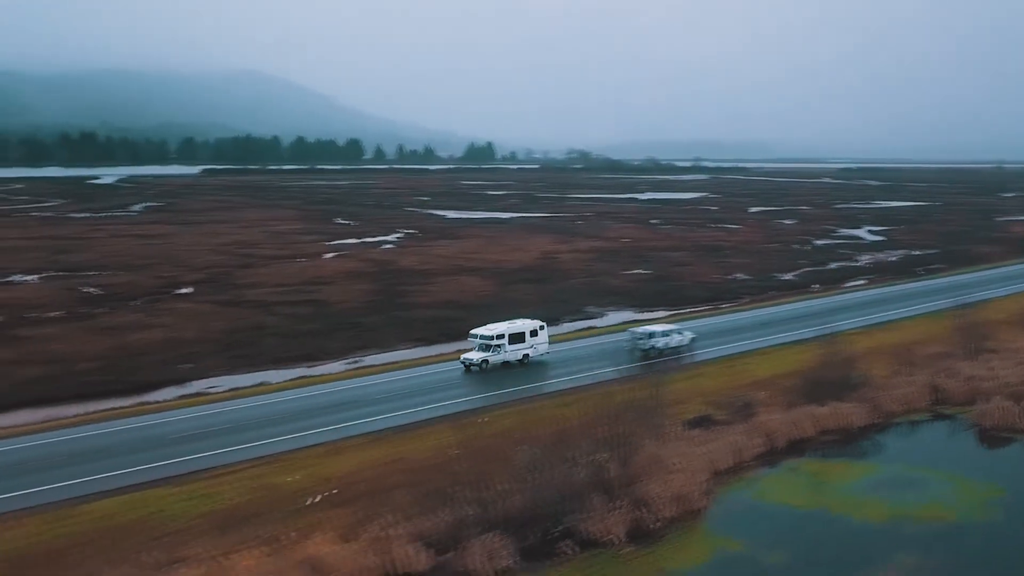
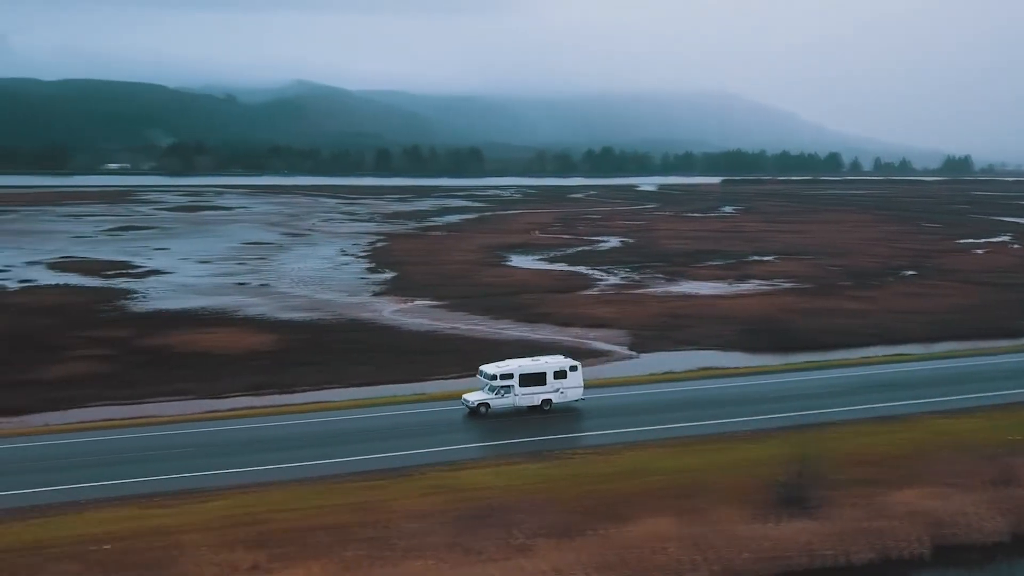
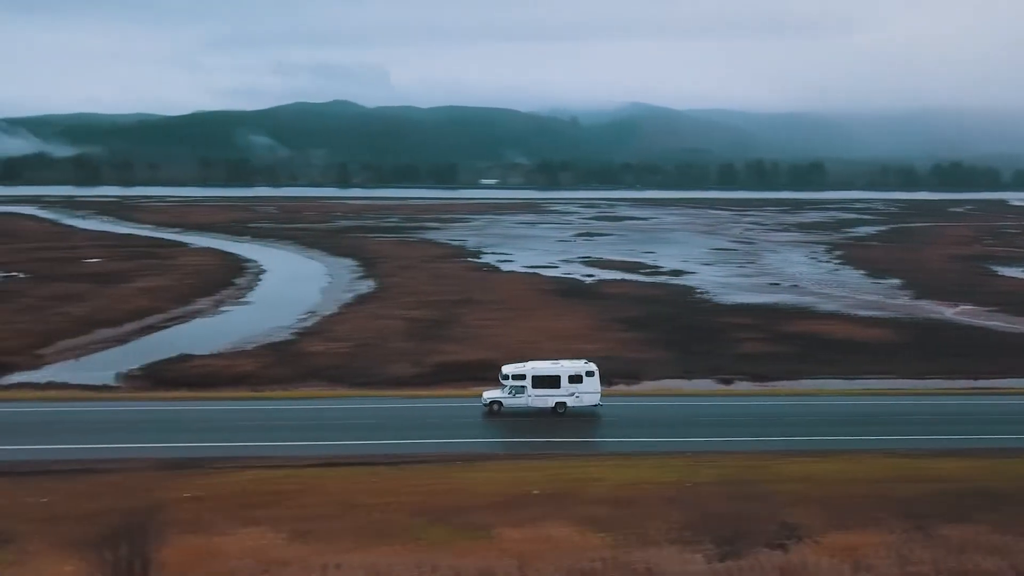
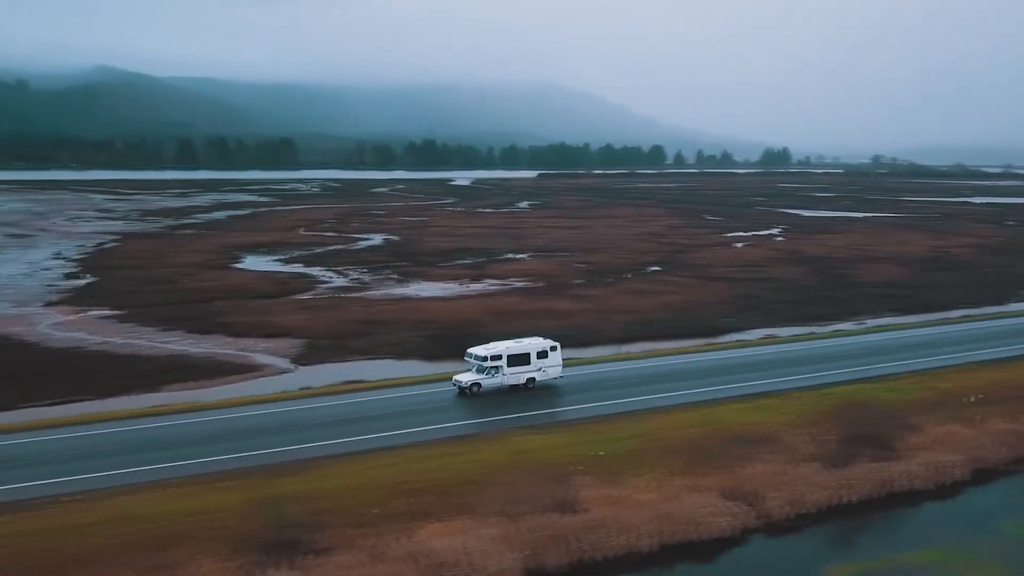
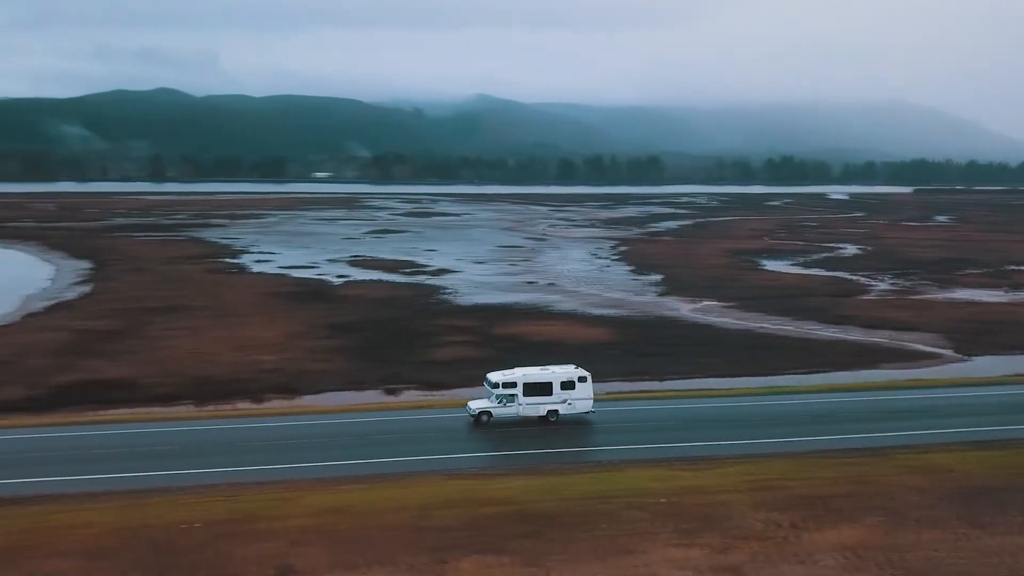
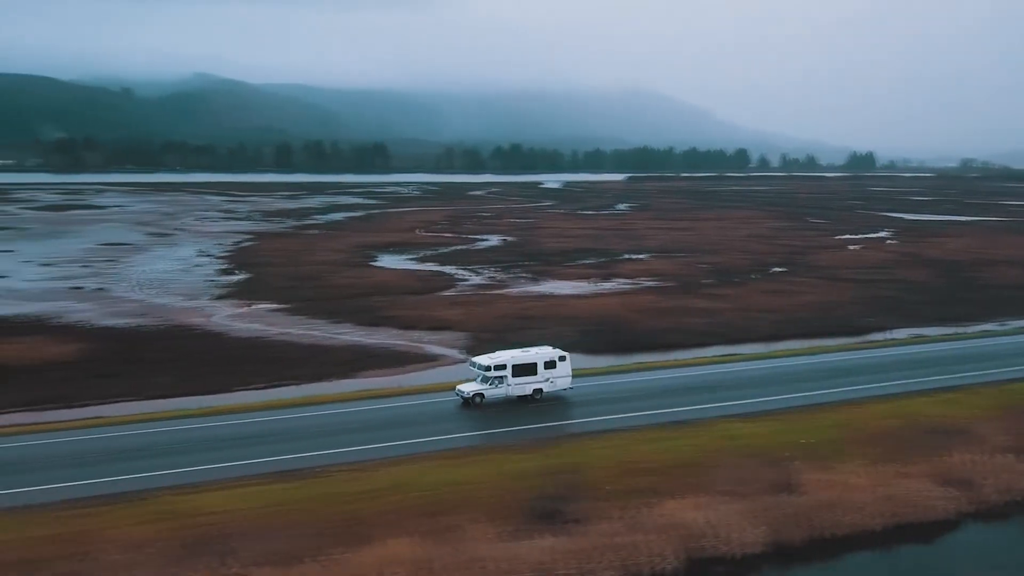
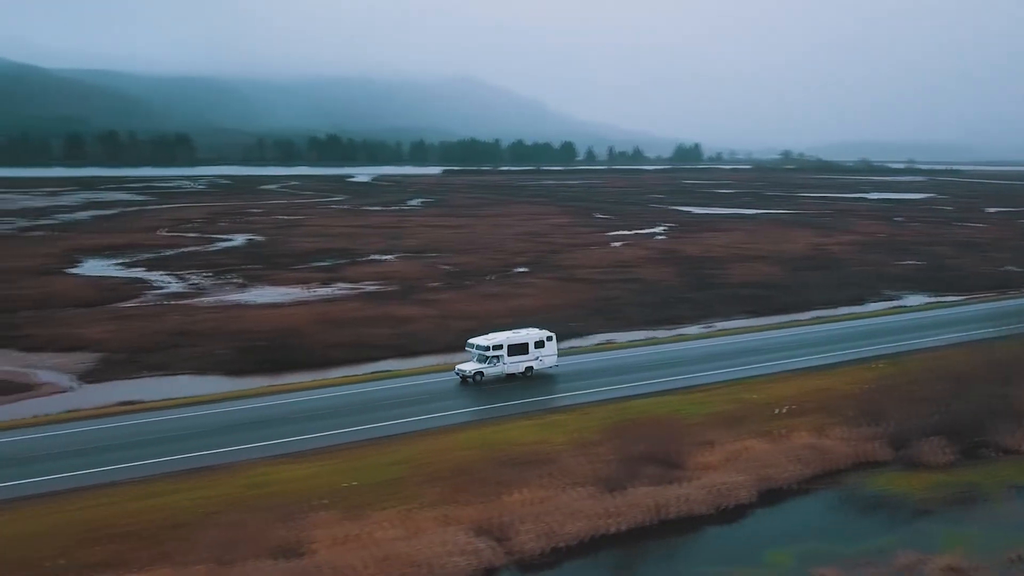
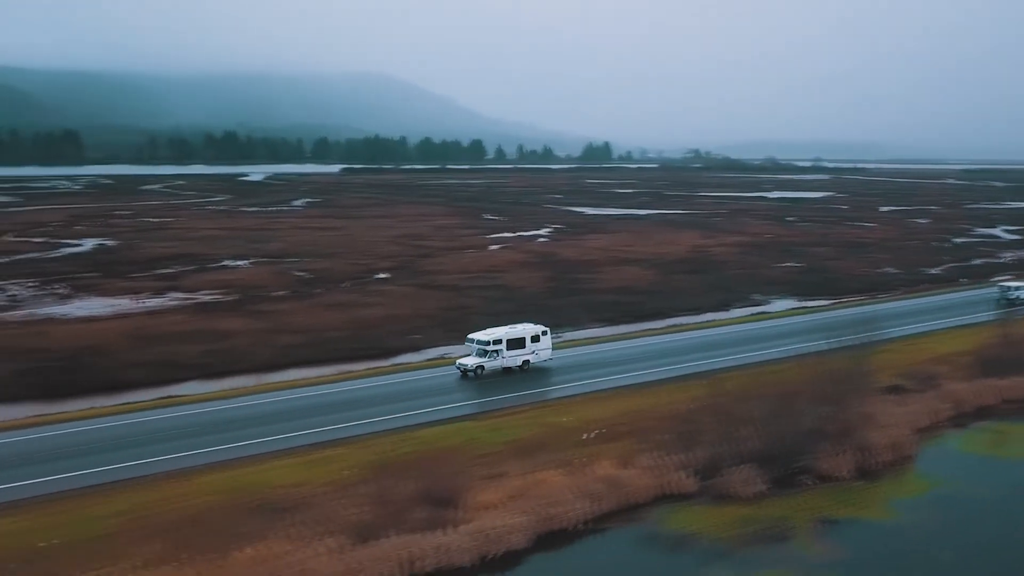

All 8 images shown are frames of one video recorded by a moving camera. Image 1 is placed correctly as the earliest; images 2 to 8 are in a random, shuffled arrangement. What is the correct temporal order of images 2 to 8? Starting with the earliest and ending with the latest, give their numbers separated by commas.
8, 7, 4, 6, 2, 5, 3
